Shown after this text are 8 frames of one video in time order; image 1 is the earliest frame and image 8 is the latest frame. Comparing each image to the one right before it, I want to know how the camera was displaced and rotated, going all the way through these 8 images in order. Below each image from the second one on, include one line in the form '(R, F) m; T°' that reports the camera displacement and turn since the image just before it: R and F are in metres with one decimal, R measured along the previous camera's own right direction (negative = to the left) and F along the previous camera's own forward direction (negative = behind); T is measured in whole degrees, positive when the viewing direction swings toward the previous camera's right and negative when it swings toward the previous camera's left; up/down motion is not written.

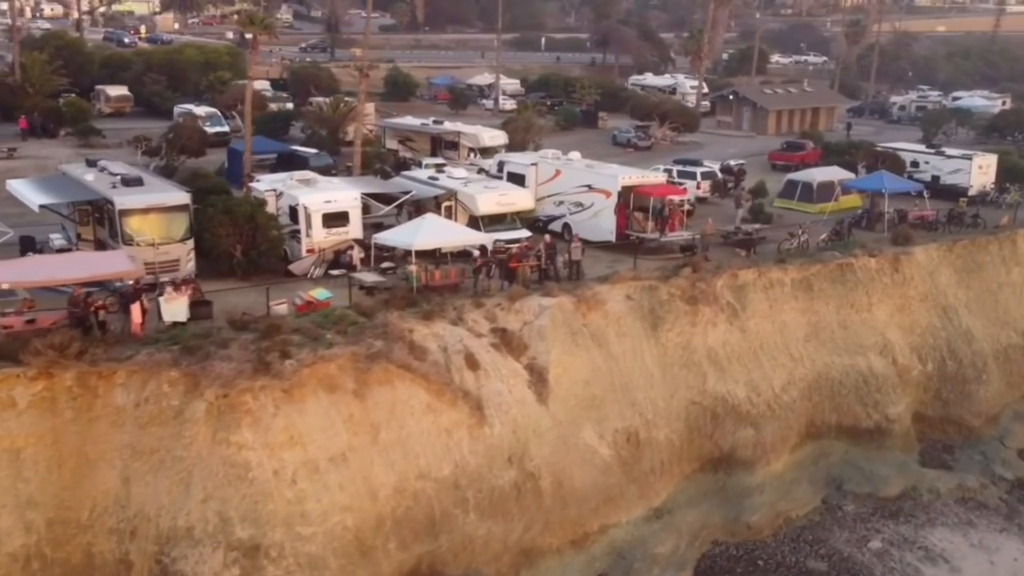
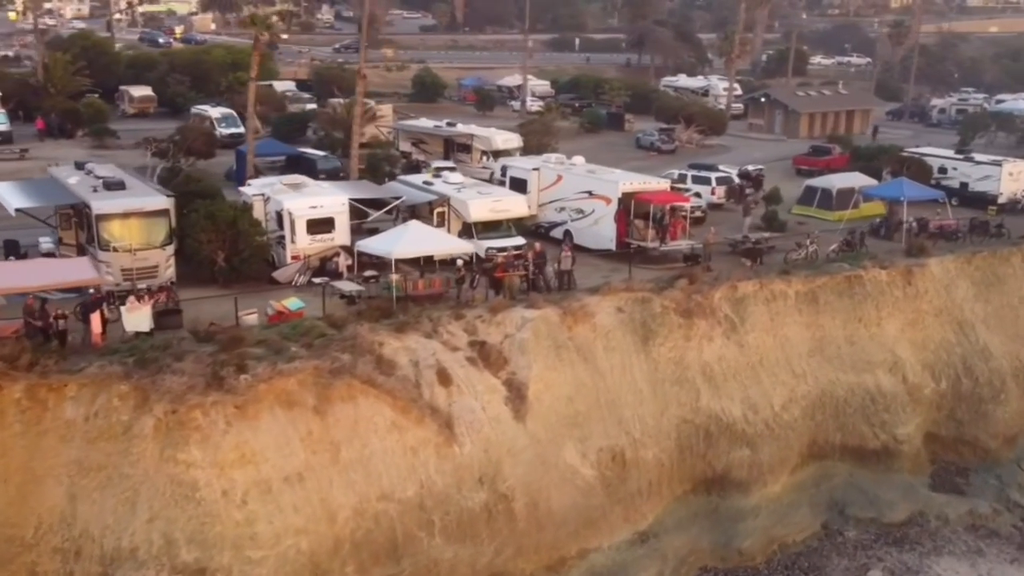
(+1.3, +1.0) m; -2°
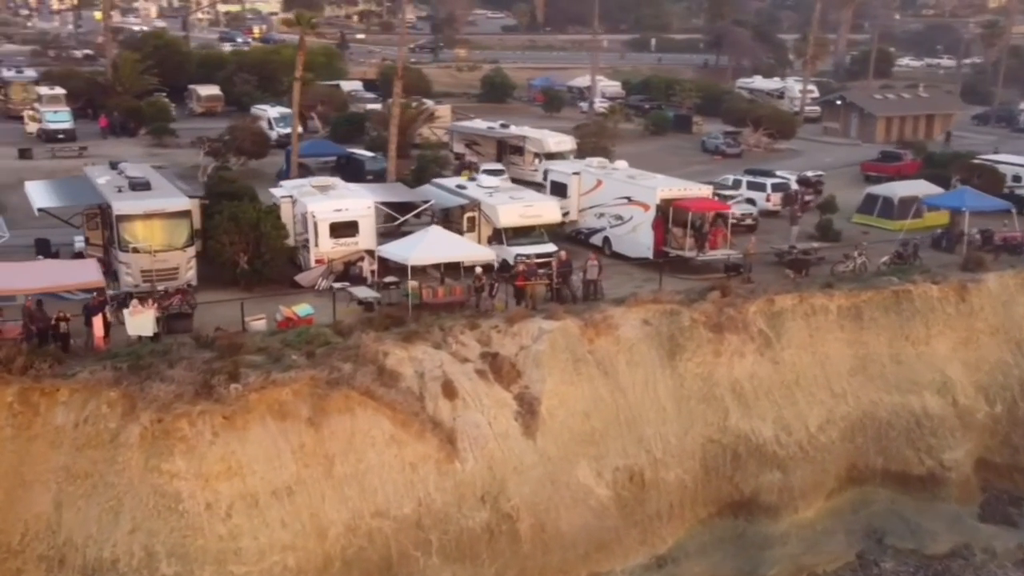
(+1.3, +0.9) m; -4°
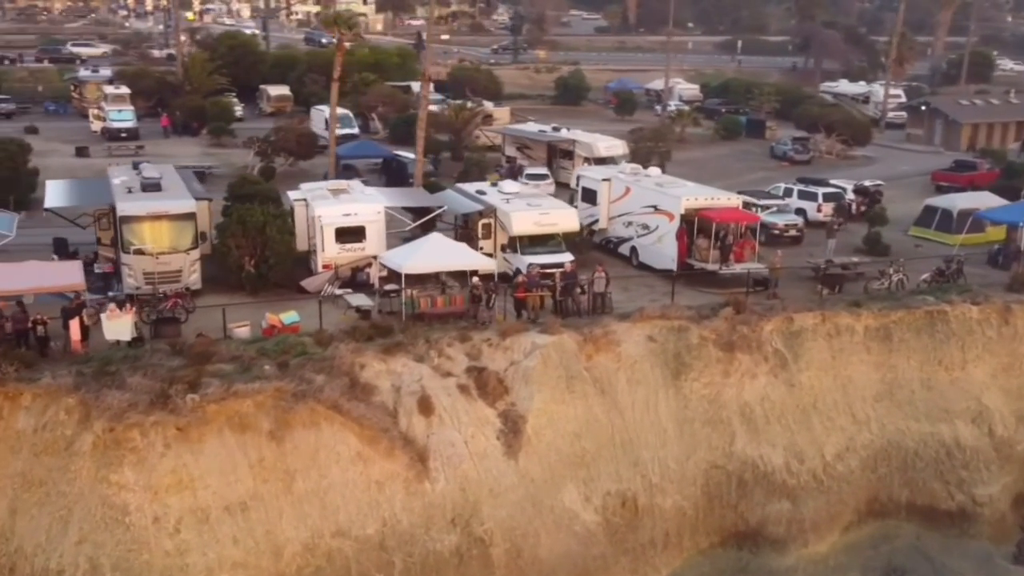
(+2.0, +1.0) m; -5°
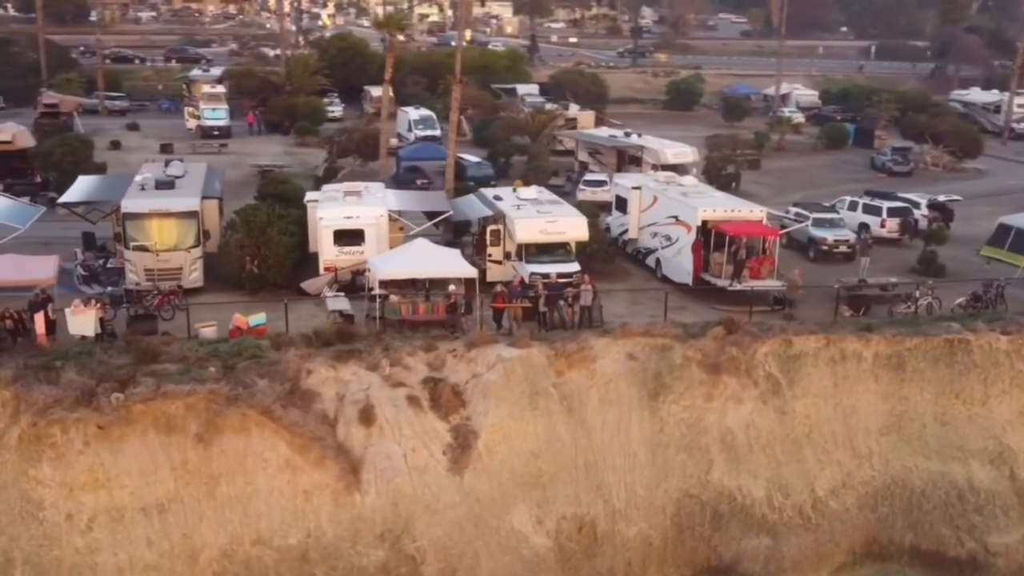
(+3.4, +1.0) m; -8°
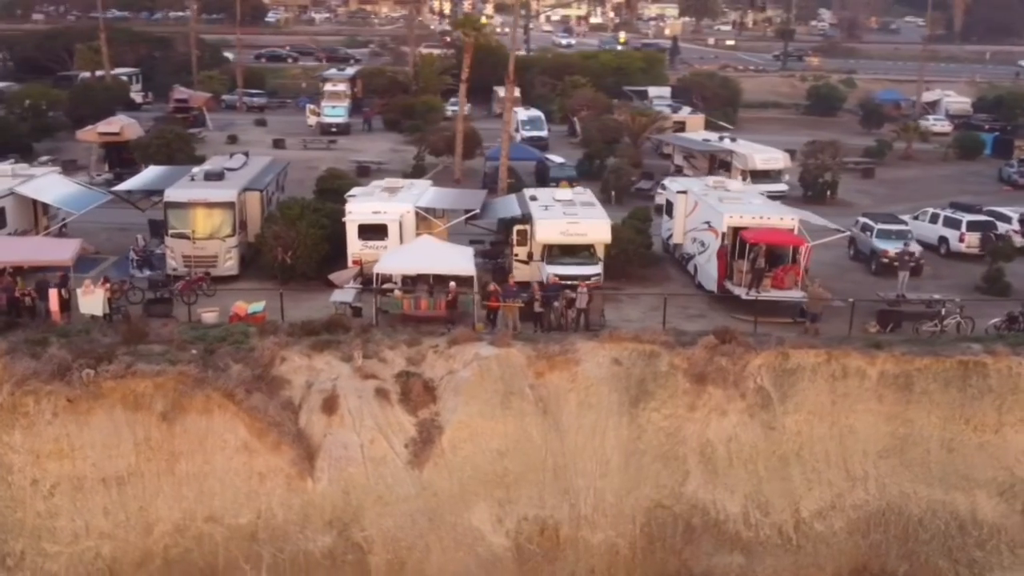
(+3.6, +0.3) m; -9°
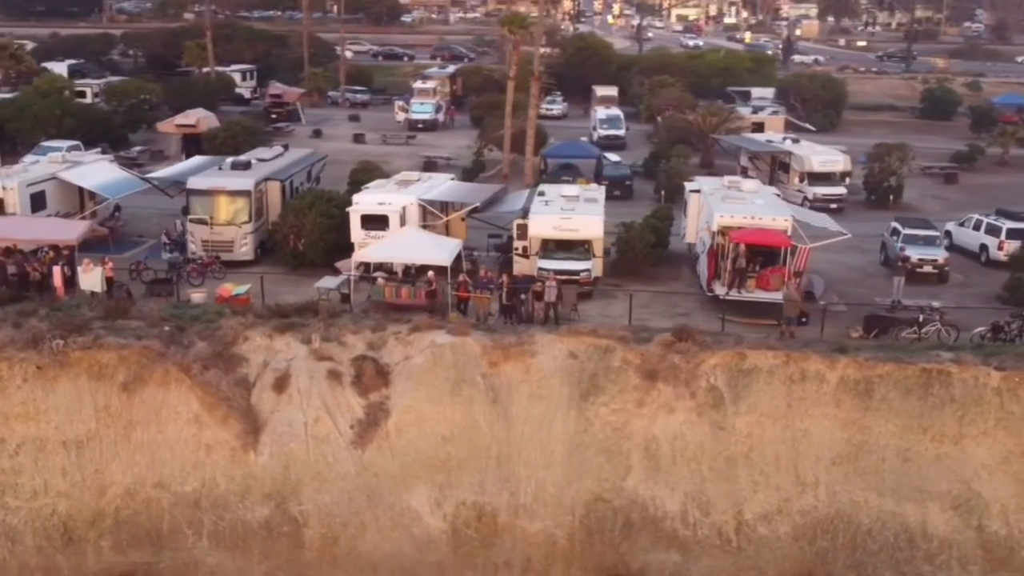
(+3.6, -0.2) m; -8°
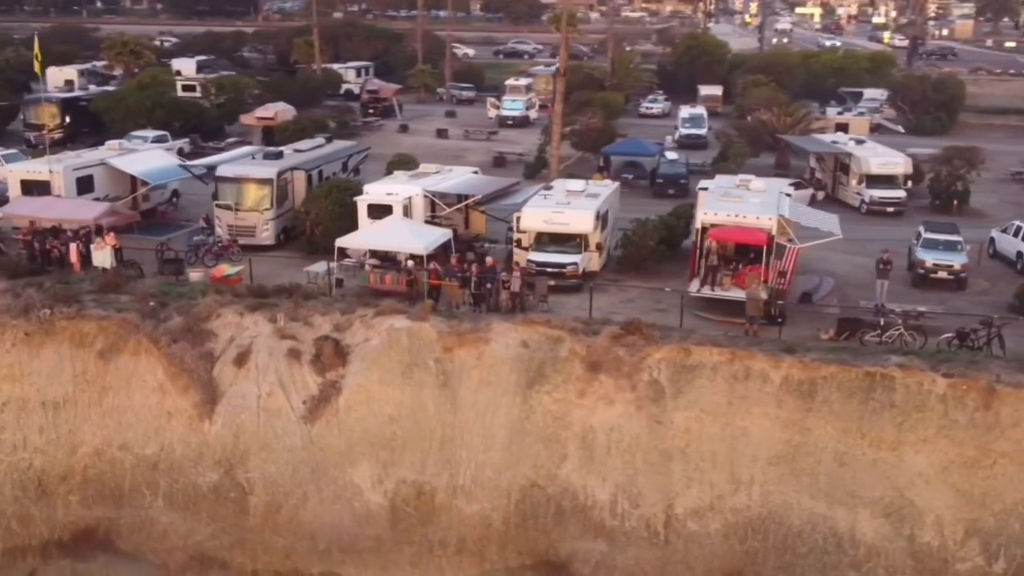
(+4.0, -0.3) m; -8°
